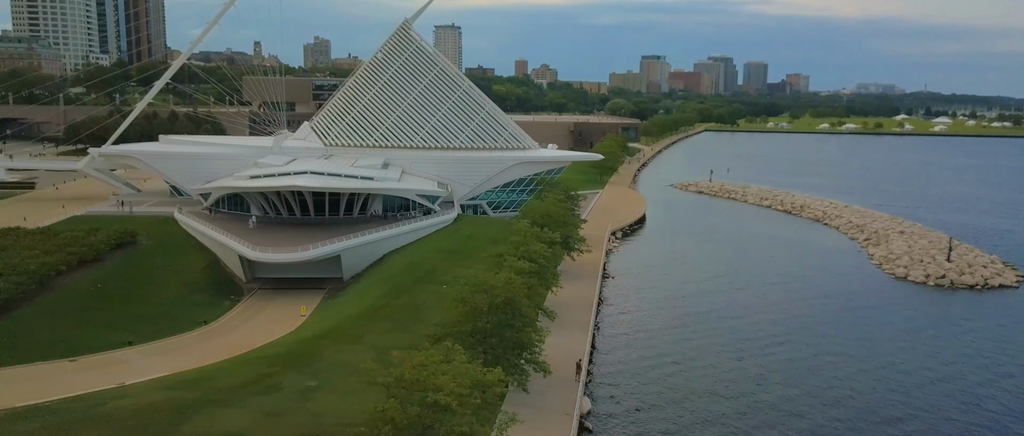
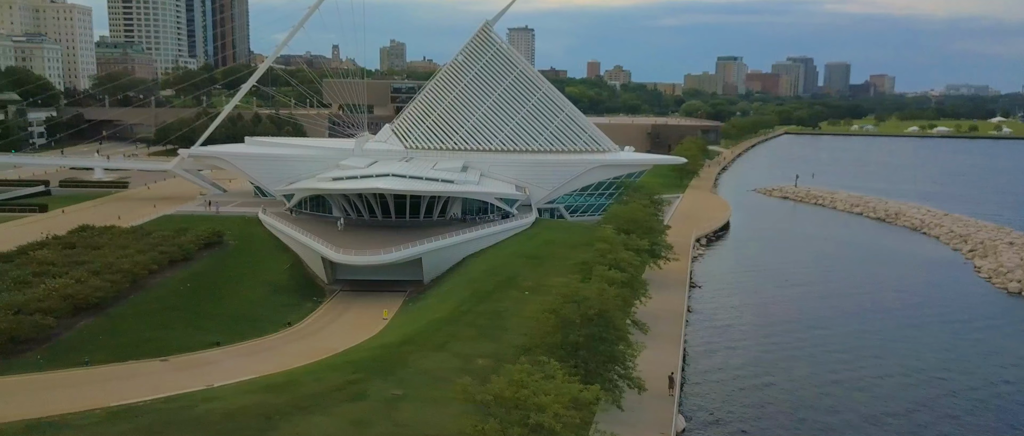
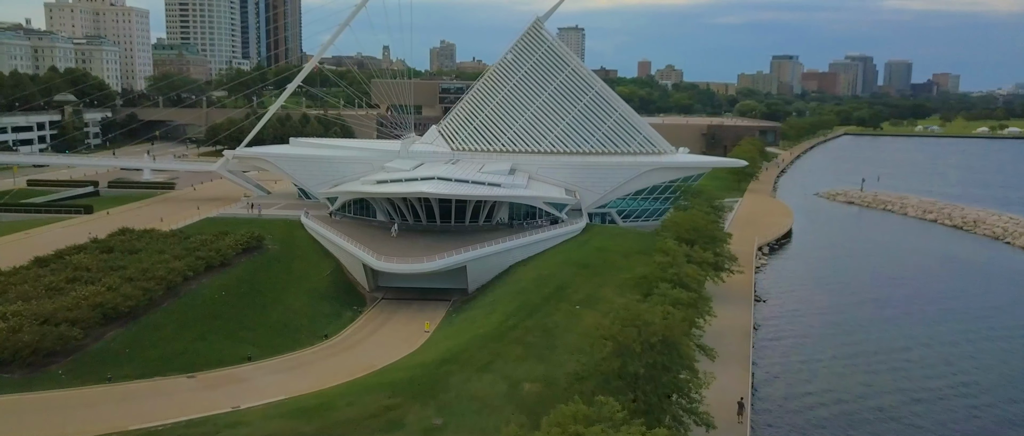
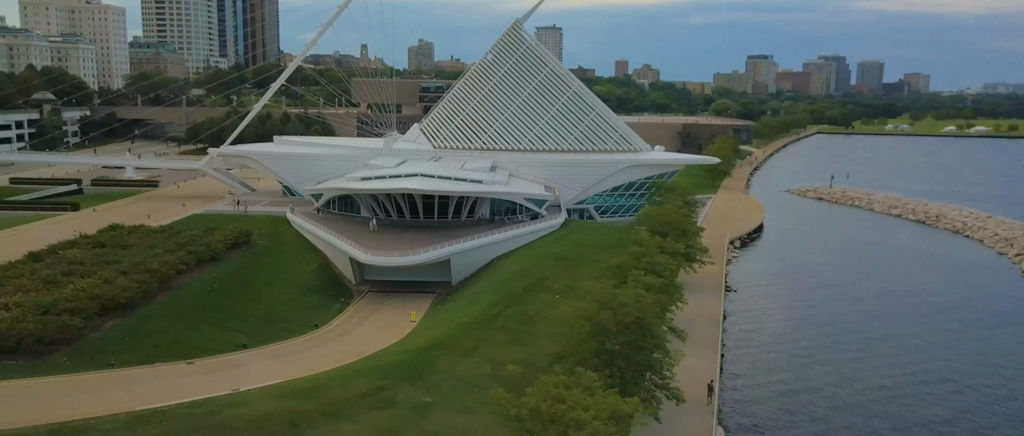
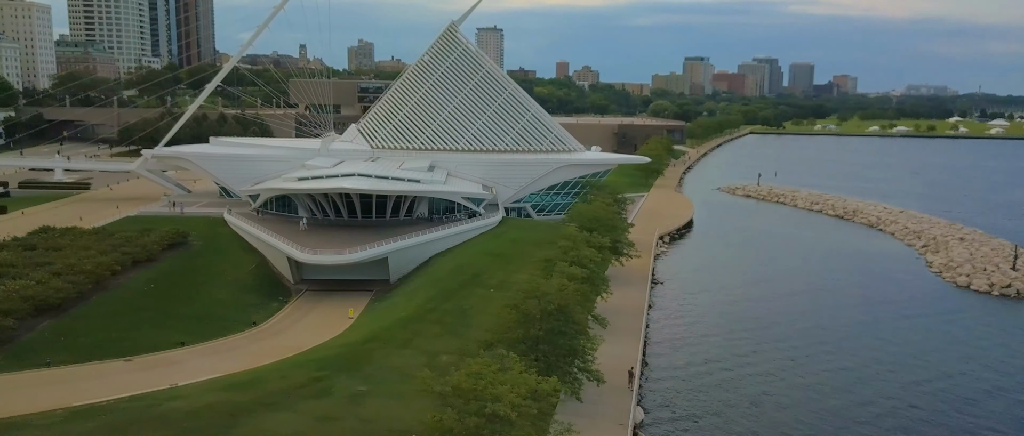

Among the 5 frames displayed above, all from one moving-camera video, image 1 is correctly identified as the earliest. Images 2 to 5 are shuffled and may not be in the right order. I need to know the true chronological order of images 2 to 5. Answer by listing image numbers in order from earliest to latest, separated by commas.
5, 2, 4, 3
